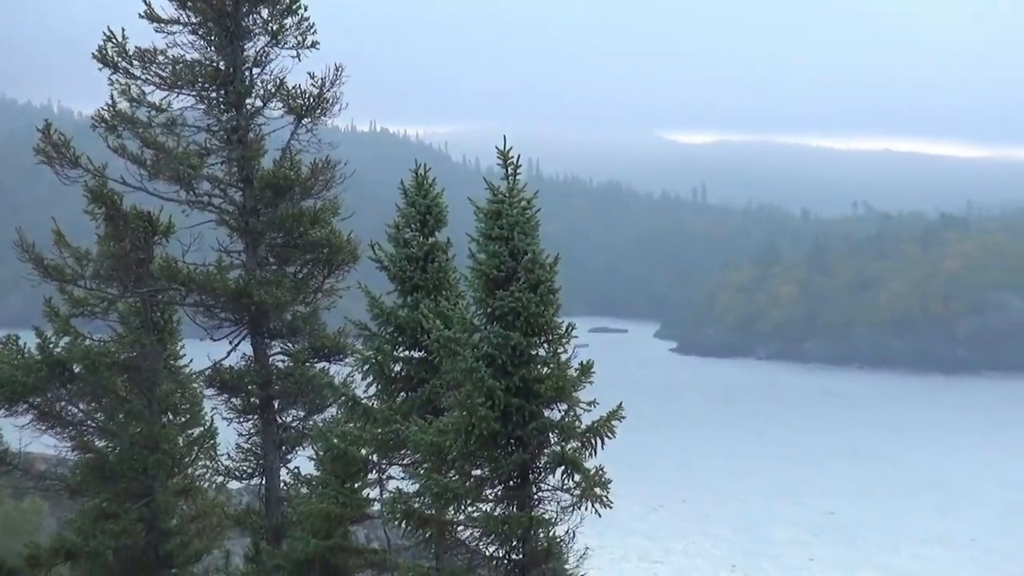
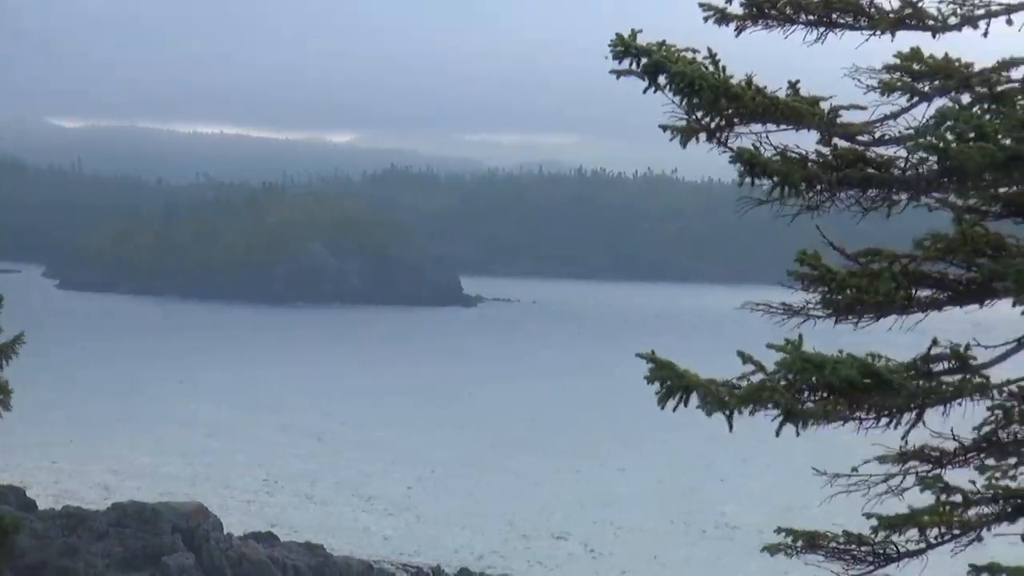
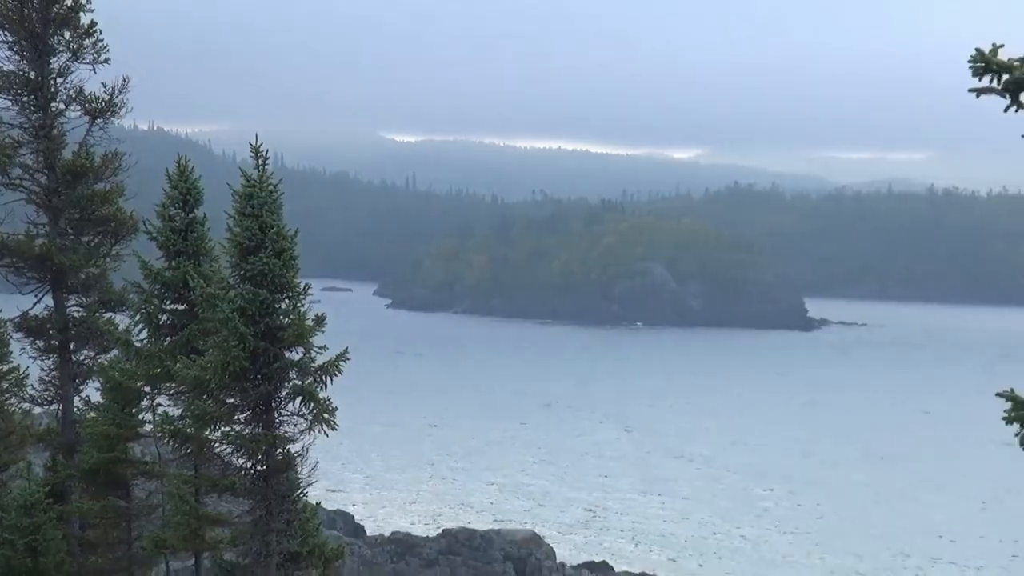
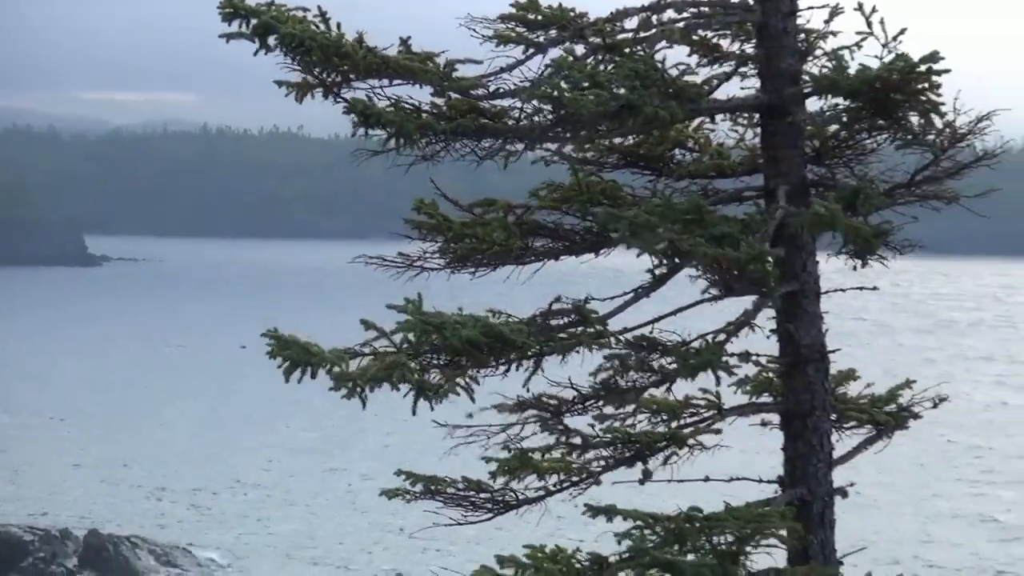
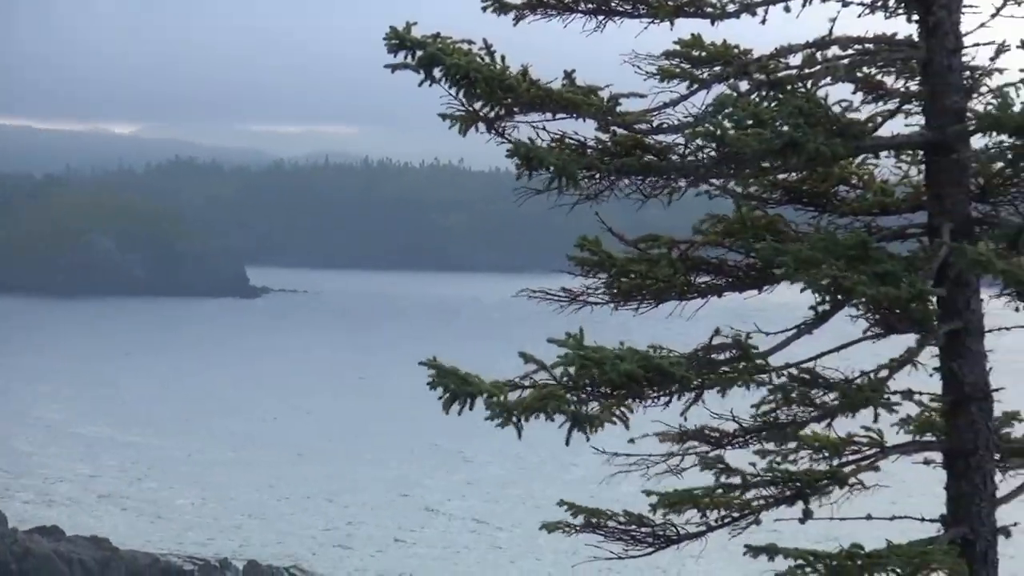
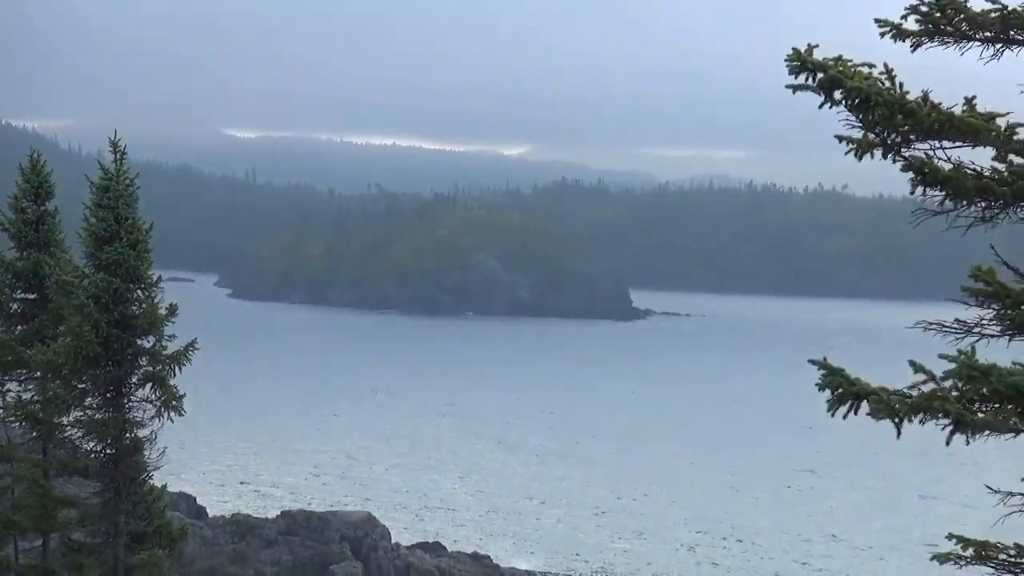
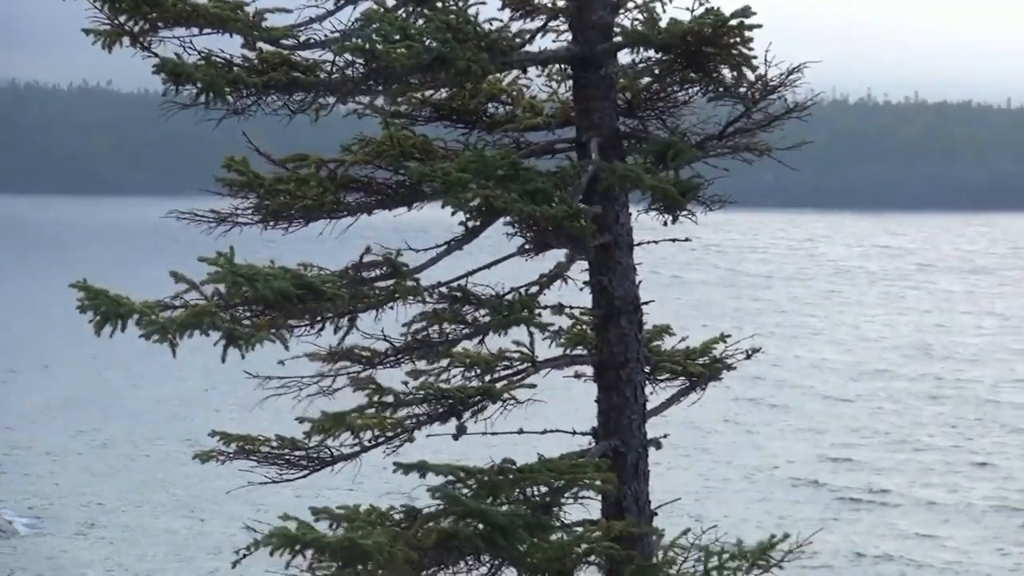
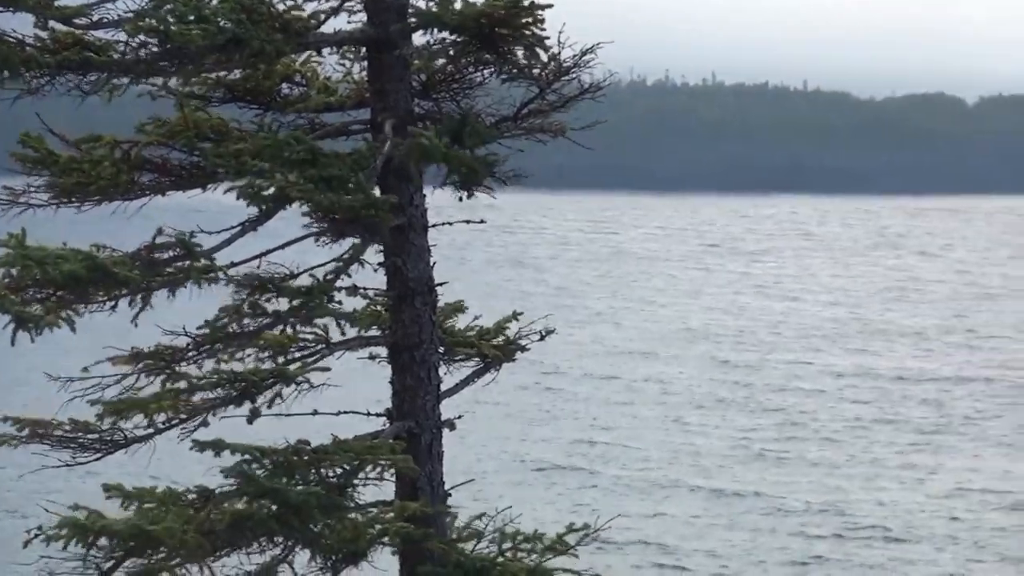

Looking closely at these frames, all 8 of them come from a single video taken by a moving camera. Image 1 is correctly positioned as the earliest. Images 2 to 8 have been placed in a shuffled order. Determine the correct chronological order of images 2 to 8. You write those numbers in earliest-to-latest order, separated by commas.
3, 6, 2, 5, 4, 7, 8
